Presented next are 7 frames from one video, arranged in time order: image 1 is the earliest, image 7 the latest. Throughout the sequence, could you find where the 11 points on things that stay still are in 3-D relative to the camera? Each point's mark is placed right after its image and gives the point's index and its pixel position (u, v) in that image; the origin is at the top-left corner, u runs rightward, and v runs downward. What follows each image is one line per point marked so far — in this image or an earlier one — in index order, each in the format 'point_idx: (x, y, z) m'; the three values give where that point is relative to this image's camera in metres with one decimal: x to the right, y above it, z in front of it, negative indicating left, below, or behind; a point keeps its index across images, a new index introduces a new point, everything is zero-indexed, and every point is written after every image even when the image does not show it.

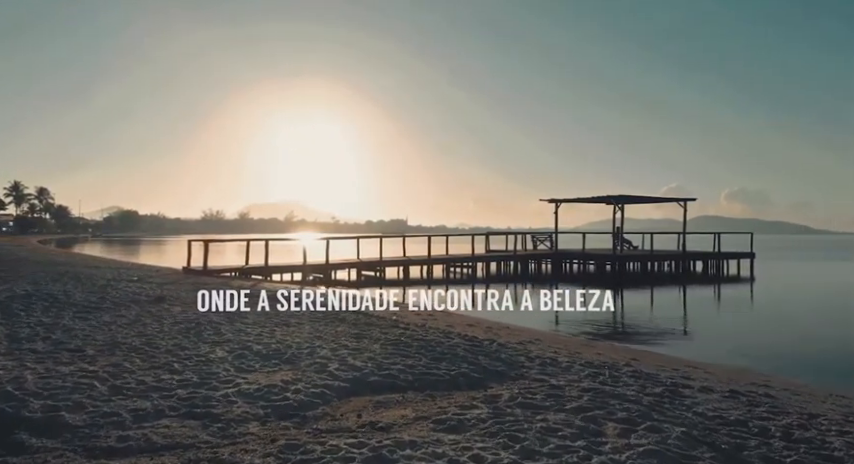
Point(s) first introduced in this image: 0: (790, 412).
0: (+3.7, -1.9, +6.9) m
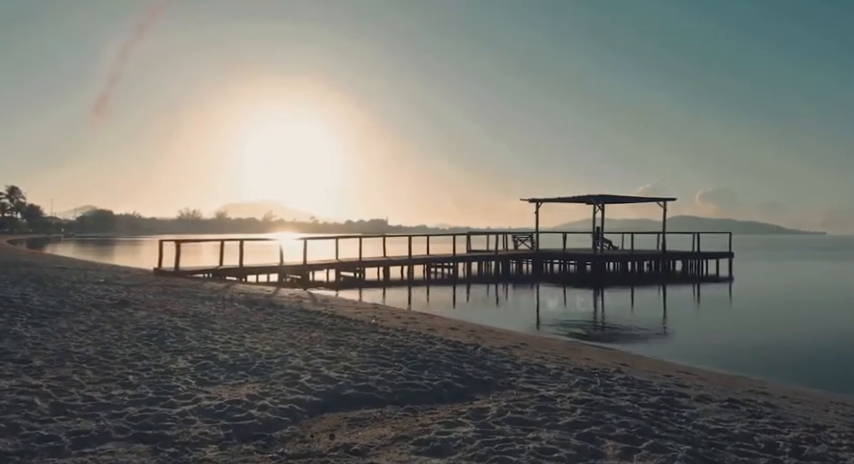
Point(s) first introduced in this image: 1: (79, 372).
0: (+3.6, -1.9, +6.5) m
1: (-3.3, -1.3, +6.4) m
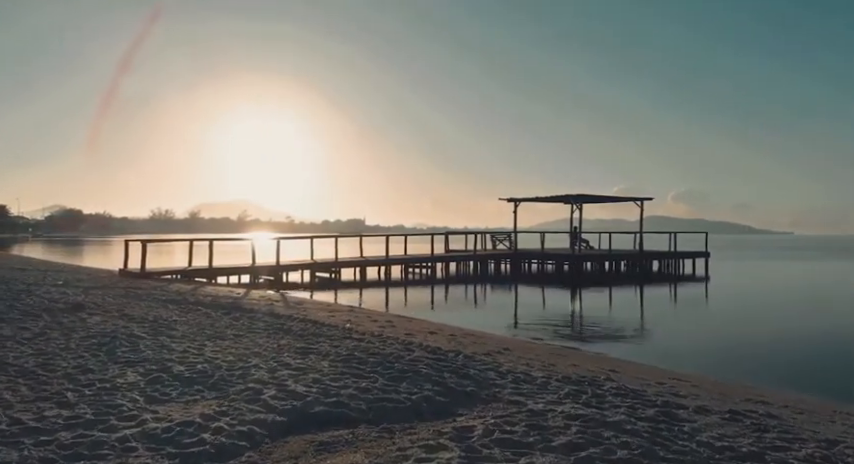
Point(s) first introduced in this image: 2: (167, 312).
0: (+3.4, -1.8, +5.9) m
1: (-3.5, -1.3, +5.7) m
2: (-4.3, -1.3, +11.1) m
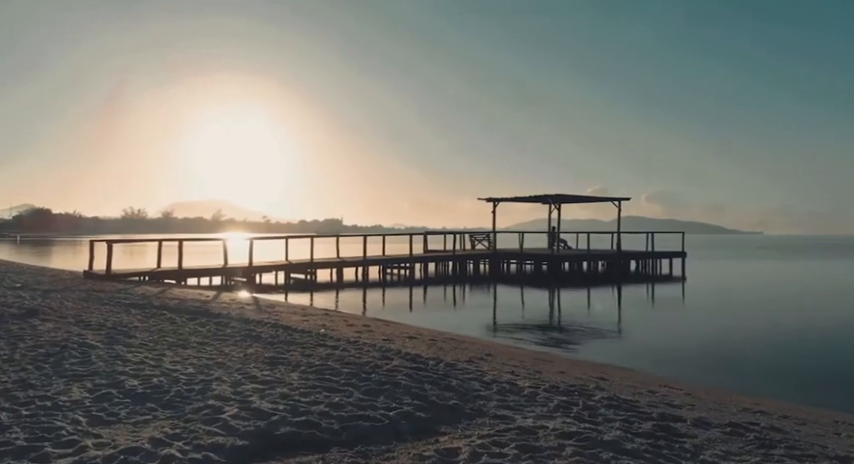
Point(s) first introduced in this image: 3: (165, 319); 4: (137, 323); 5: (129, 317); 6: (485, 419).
0: (+3.2, -1.8, +5.5) m
1: (-3.7, -1.3, +5.0) m
2: (-4.6, -1.3, +10.4) m
3: (-4.1, -1.4, +10.4) m
4: (-4.3, -1.3, +9.8) m
5: (-4.6, -1.3, +10.5) m
6: (+0.5, -1.6, +5.8) m
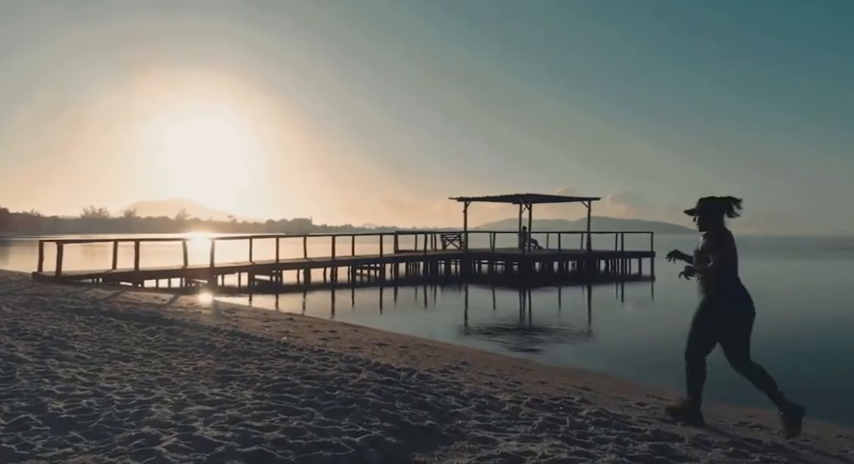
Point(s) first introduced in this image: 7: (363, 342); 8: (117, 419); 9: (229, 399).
0: (+3.0, -1.8, +4.9) m
1: (-3.9, -1.3, +4.2) m
2: (-5.1, -1.3, +9.5) m
3: (-4.5, -1.3, +9.5) m
4: (-4.6, -1.3, +9.0) m
5: (-5.1, -1.3, +9.6) m
6: (+0.3, -1.6, +5.2) m
7: (-0.9, -1.6, +9.9) m
8: (-2.3, -1.3, +5.0) m
9: (-1.7, -1.4, +5.7) m
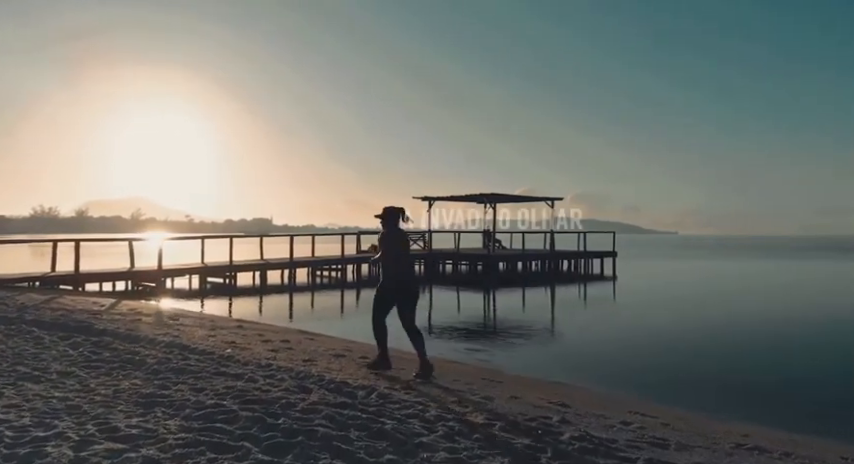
0: (+2.7, -1.8, +4.2) m
1: (-4.1, -1.3, +3.1) m
2: (-5.5, -1.3, +8.3) m
3: (-5.0, -1.3, +8.4) m
4: (-5.1, -1.3, +7.8) m
5: (-5.5, -1.3, +8.4) m
6: (0.0, -1.6, +4.3) m
7: (-1.5, -1.6, +9.0) m
8: (-2.6, -1.3, +4.0) m
9: (-2.0, -1.4, +4.8) m
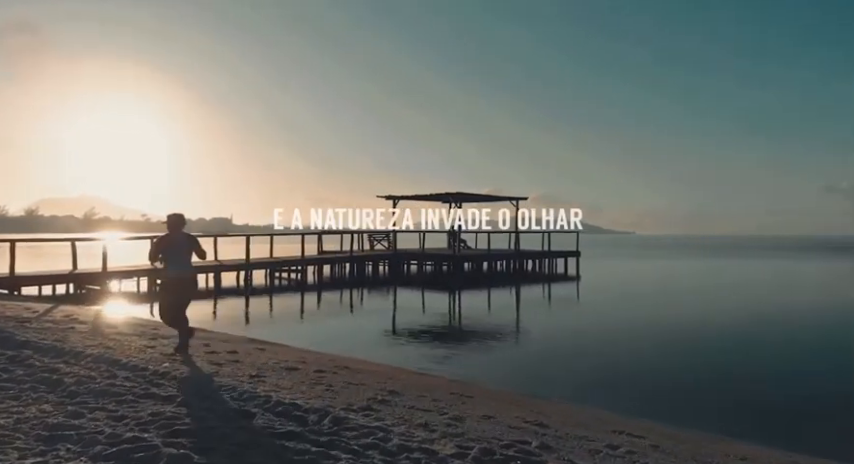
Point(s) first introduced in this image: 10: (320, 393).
0: (+2.5, -1.8, +3.6) m
1: (-4.2, -1.3, +2.1) m
2: (-6.0, -1.3, +7.2) m
3: (-5.4, -1.3, +7.3) m
4: (-5.5, -1.3, +6.8) m
5: (-6.0, -1.3, +7.3) m
6: (-0.2, -1.6, +3.5) m
7: (-1.9, -1.6, +8.1) m
8: (-2.8, -1.3, +3.1) m
9: (-2.2, -1.4, +3.8) m
10: (-1.1, -1.6, +6.8) m
